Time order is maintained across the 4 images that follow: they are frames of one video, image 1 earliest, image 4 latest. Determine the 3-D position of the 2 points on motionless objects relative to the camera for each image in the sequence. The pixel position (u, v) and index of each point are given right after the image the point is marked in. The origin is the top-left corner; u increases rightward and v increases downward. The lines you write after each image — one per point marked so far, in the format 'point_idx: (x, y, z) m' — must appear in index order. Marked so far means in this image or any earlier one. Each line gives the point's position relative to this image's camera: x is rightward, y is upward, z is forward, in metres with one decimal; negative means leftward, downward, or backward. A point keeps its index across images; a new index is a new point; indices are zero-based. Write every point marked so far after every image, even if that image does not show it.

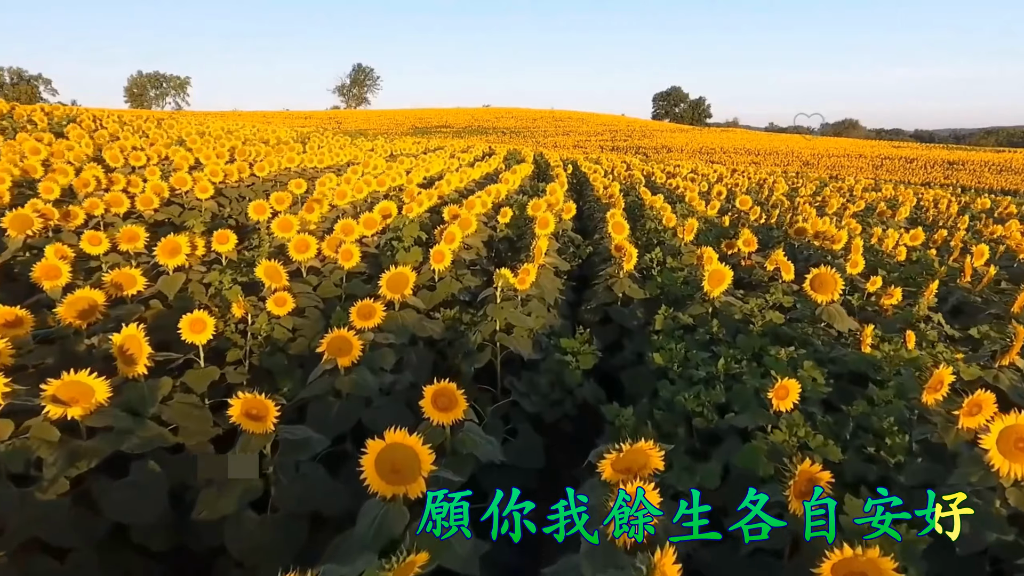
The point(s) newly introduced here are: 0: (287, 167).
0: (-3.5, +1.9, +9.4) m
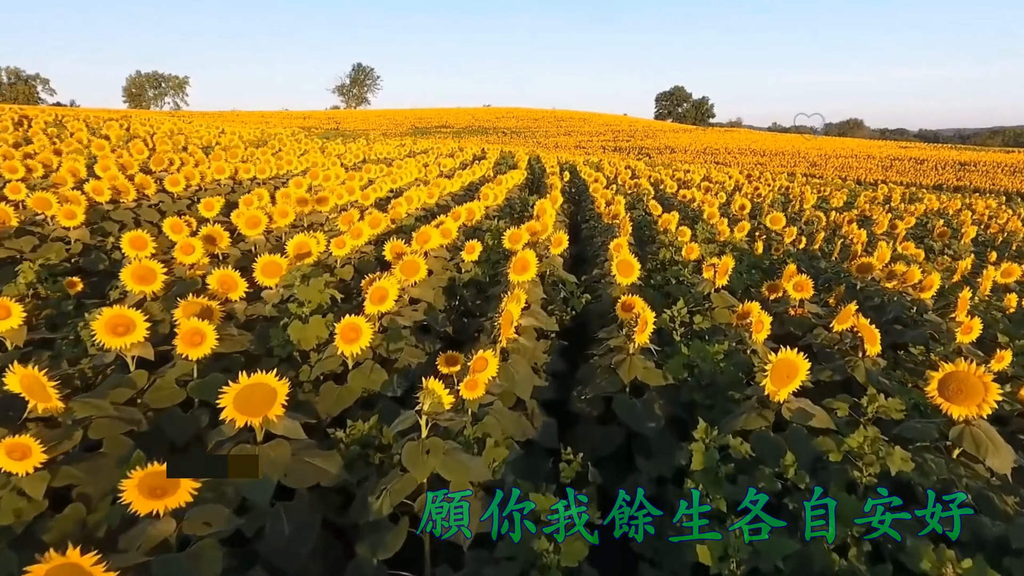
0: (-3.8, +1.4, +7.7) m
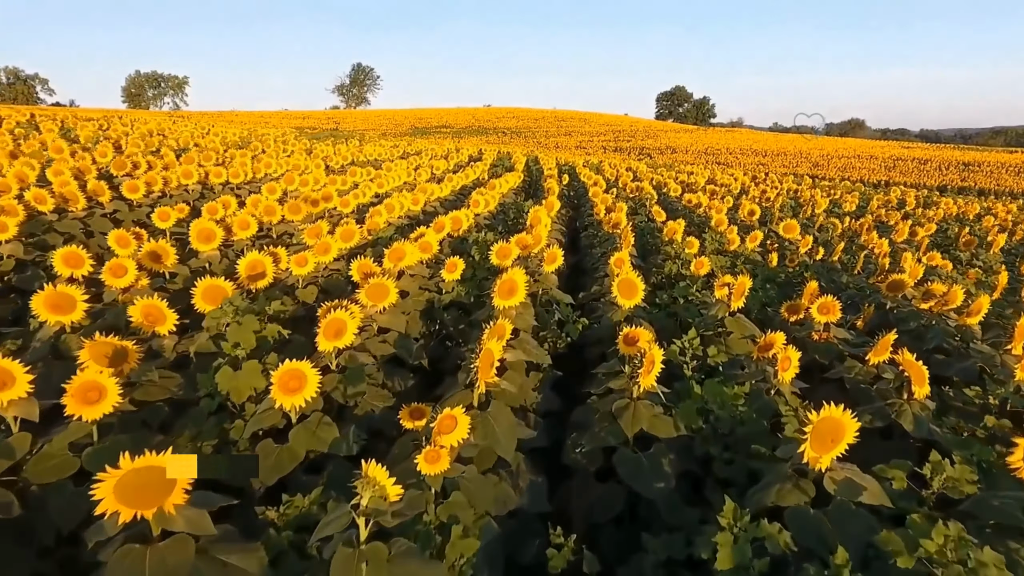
0: (-3.8, +1.2, +7.1) m
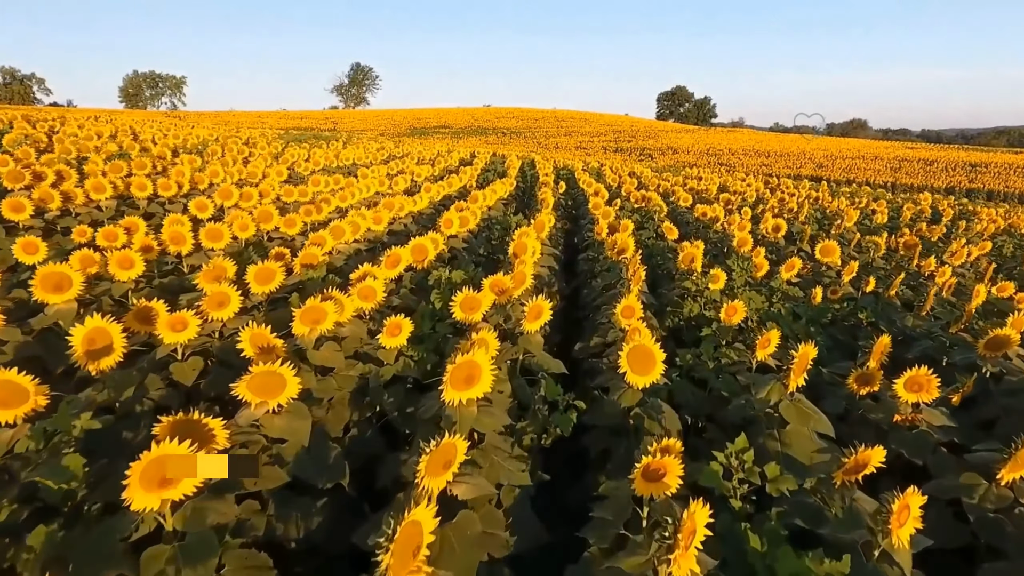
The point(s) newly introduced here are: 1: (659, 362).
0: (-4.0, +0.9, +5.8) m
1: (+0.8, -0.4, +3.1) m
